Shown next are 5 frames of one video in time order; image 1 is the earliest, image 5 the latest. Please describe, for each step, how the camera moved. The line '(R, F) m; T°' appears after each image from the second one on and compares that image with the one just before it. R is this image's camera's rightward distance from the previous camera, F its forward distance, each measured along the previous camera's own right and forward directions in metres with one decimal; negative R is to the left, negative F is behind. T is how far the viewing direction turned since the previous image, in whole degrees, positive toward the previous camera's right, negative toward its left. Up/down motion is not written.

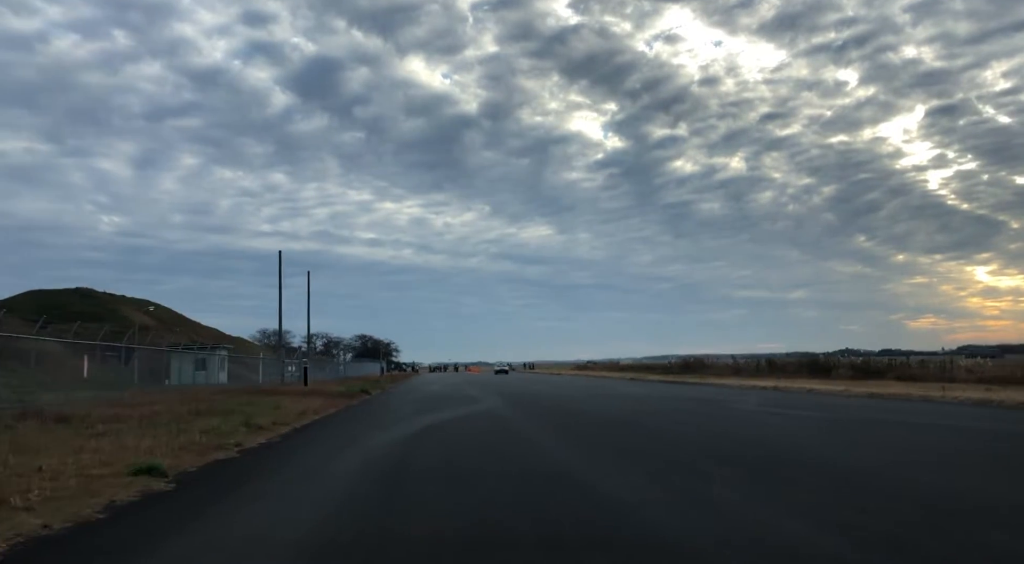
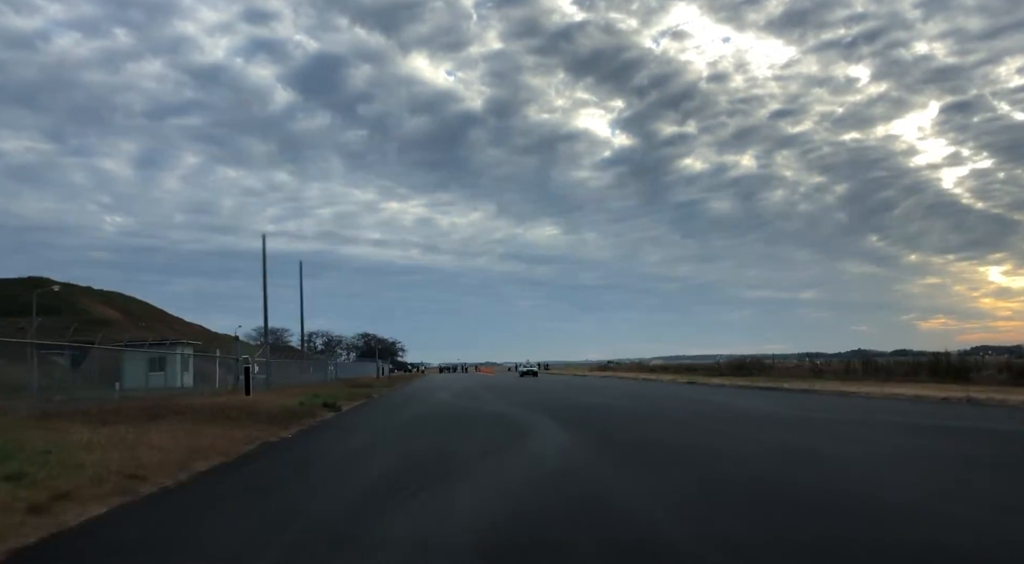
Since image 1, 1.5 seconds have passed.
(-1.5, +2.8) m; 0°
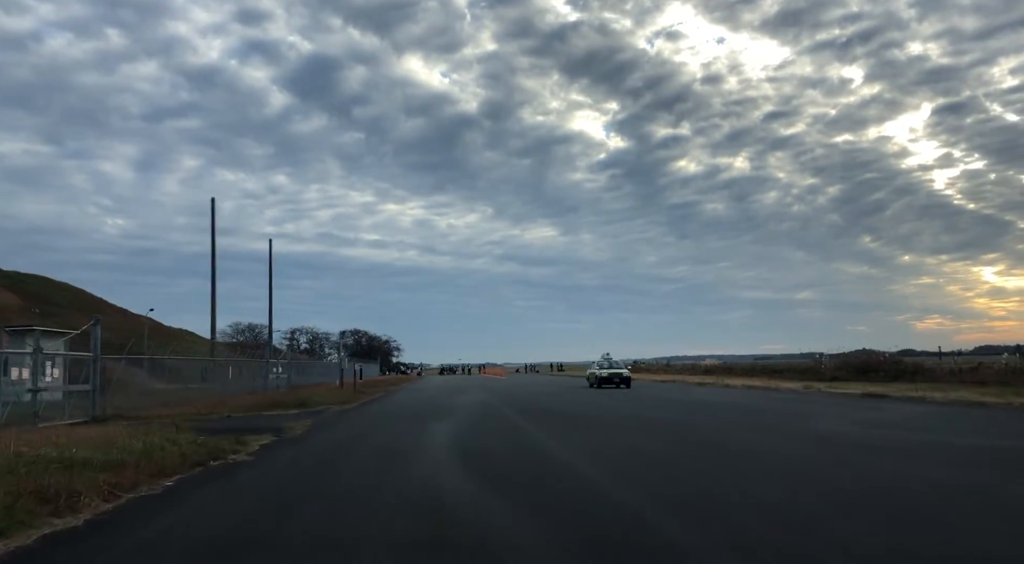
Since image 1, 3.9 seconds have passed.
(+0.7, -1.5) m; 0°
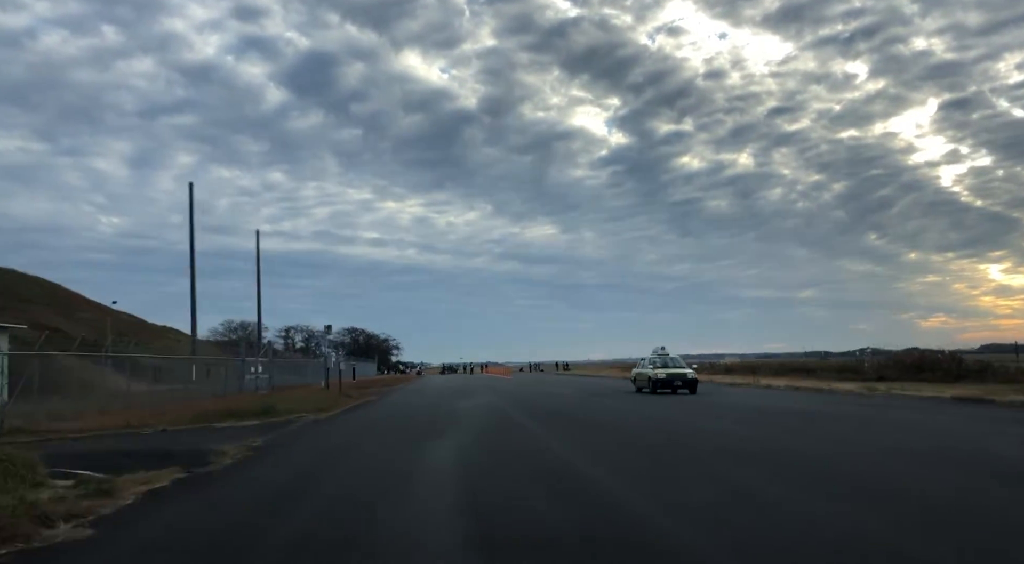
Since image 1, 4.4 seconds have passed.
(+0.2, +2.1) m; 0°
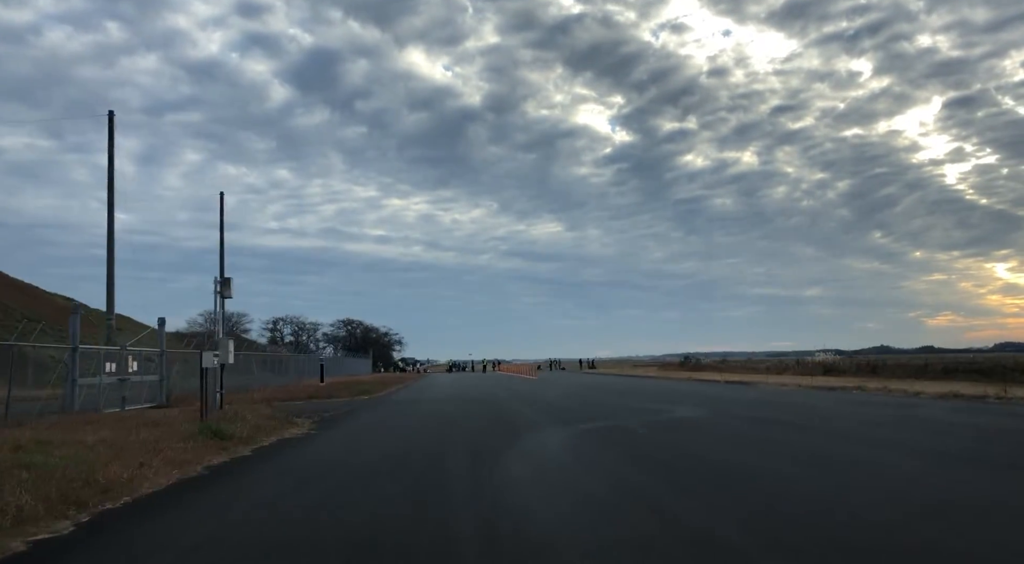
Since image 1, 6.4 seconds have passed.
(+0.7, -0.8) m; -1°
